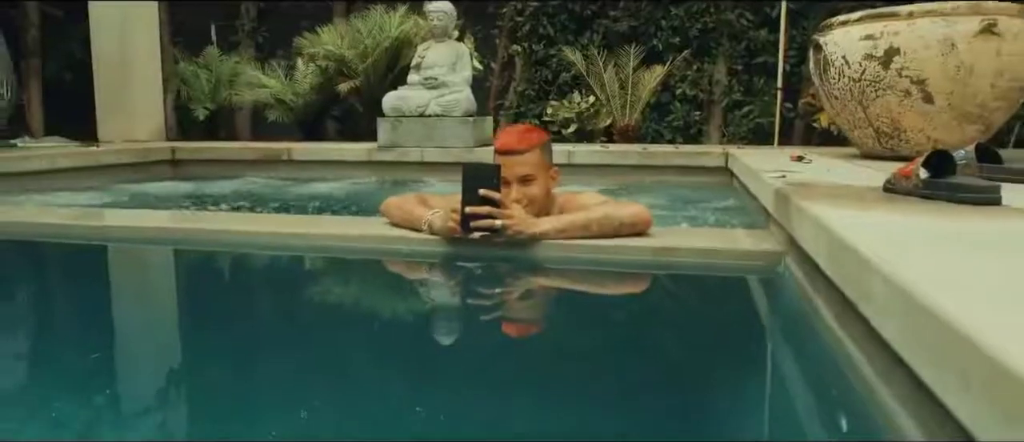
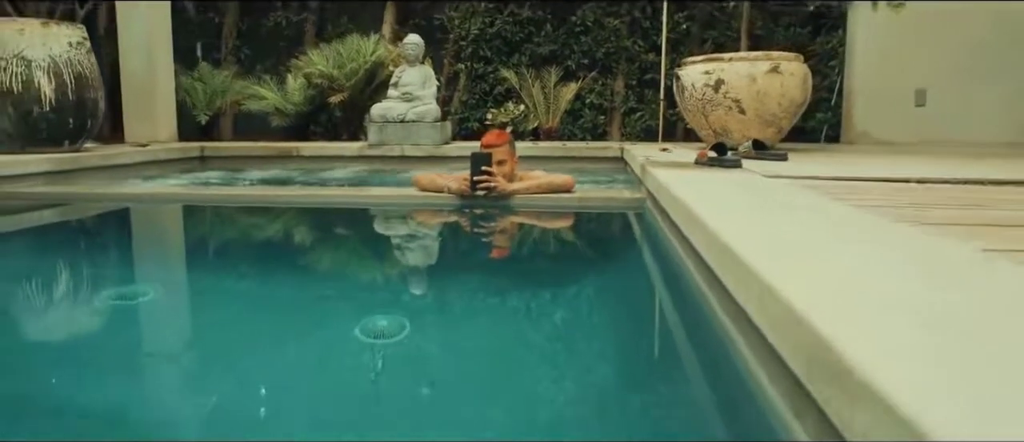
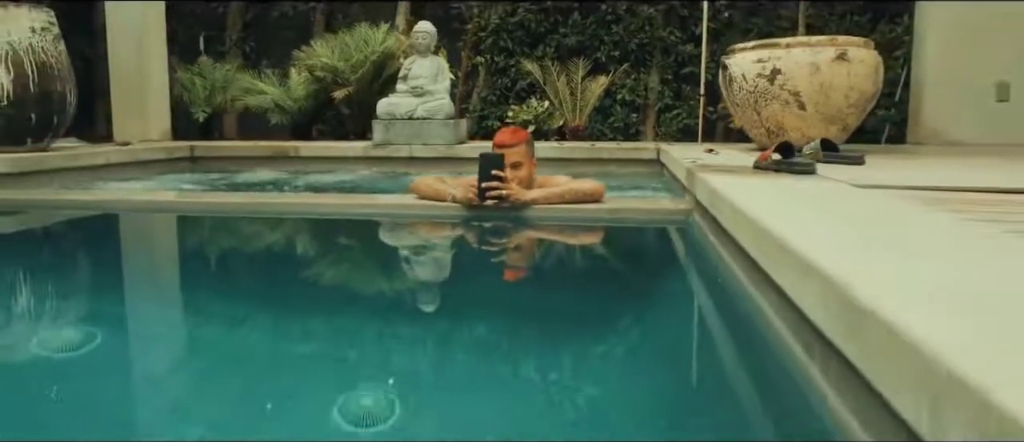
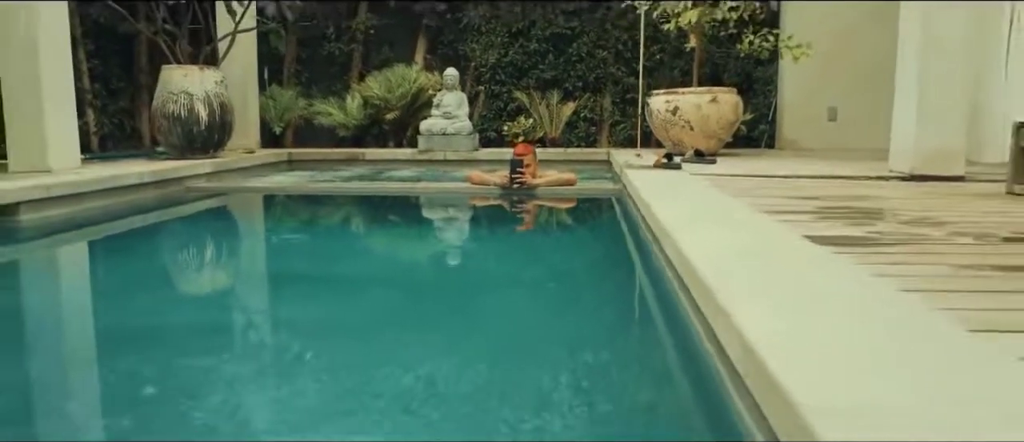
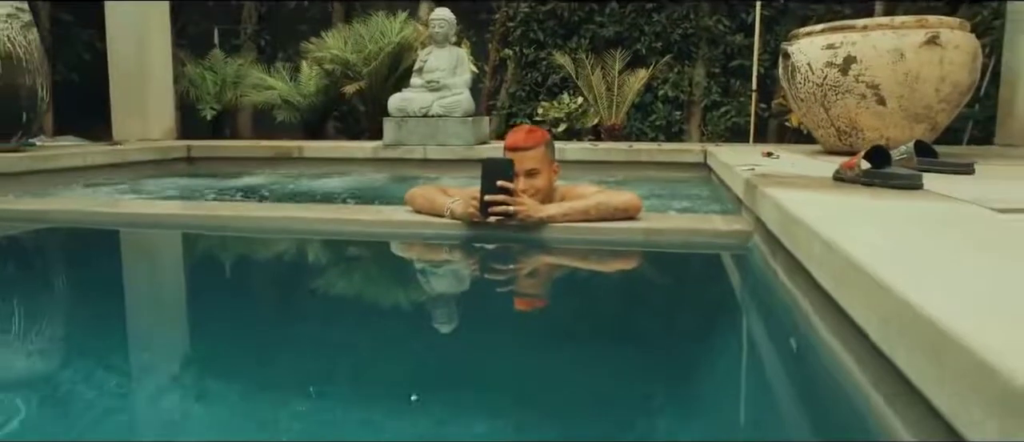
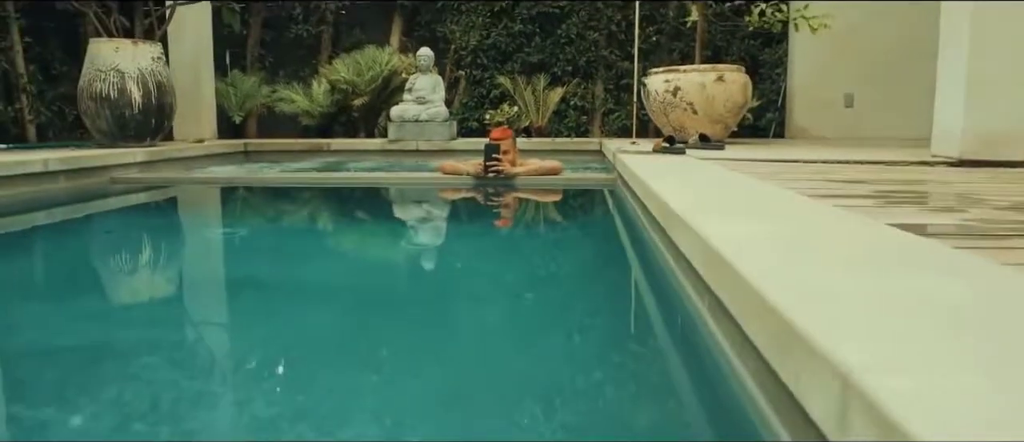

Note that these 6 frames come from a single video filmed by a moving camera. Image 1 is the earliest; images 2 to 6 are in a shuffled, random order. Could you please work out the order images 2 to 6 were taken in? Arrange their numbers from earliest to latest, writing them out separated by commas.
5, 3, 2, 6, 4
